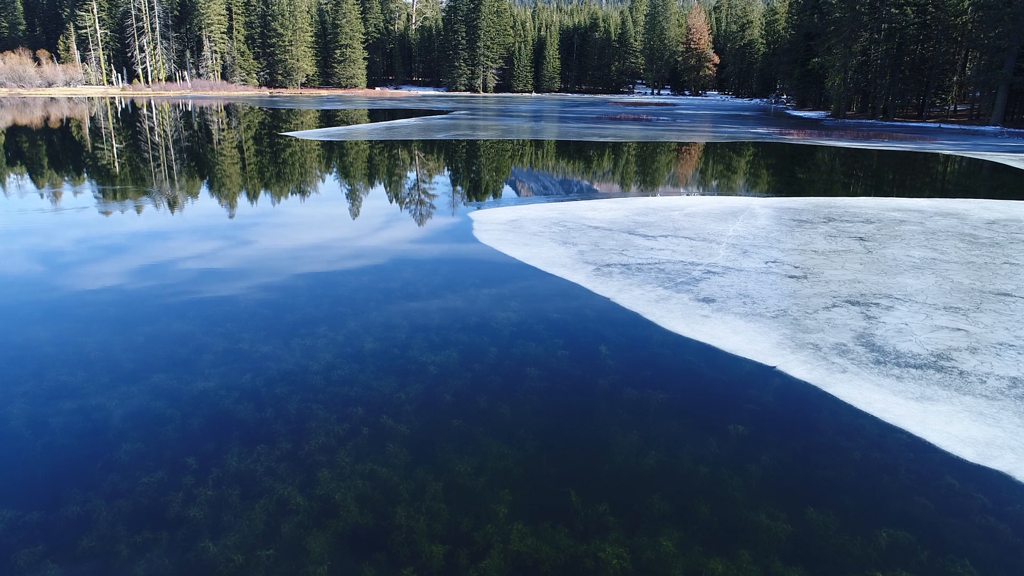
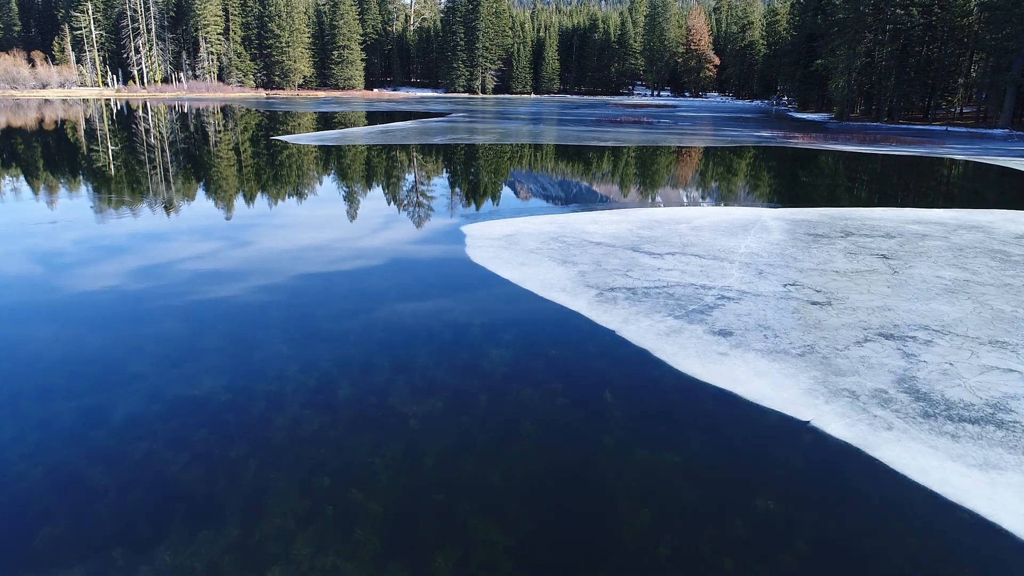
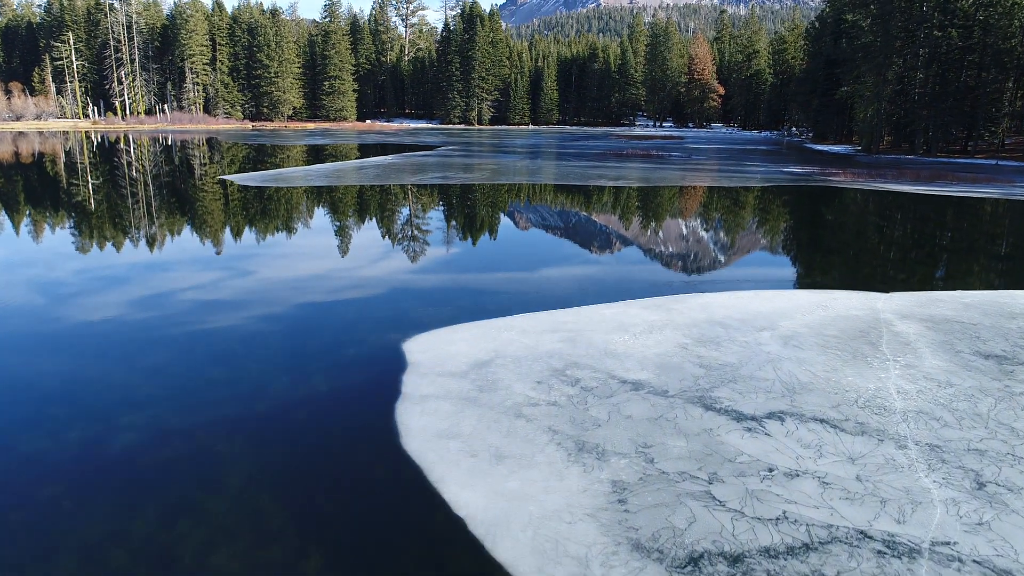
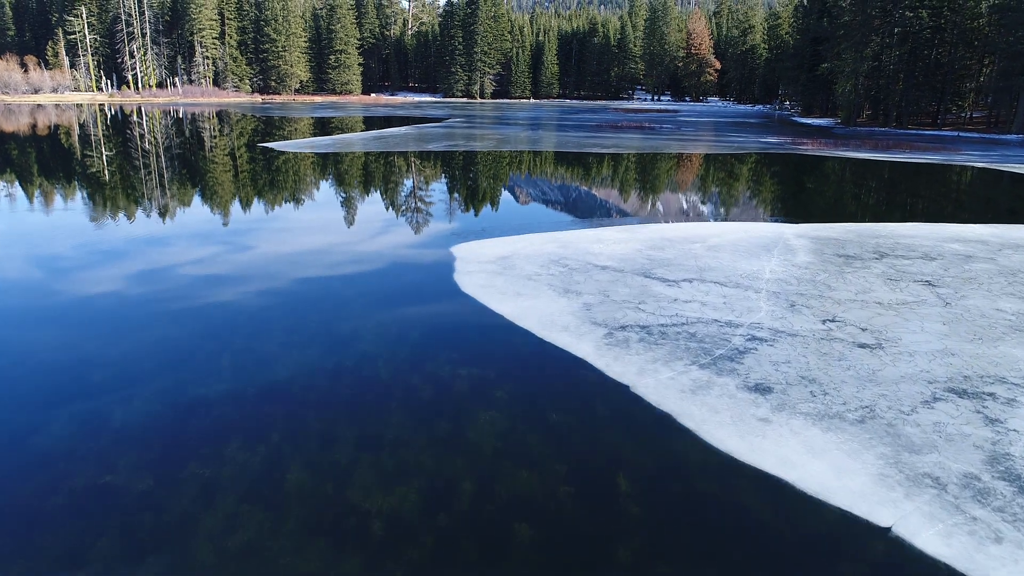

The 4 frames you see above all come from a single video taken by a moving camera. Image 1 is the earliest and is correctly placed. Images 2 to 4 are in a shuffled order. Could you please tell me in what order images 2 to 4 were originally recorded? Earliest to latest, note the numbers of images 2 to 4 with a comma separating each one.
2, 4, 3
